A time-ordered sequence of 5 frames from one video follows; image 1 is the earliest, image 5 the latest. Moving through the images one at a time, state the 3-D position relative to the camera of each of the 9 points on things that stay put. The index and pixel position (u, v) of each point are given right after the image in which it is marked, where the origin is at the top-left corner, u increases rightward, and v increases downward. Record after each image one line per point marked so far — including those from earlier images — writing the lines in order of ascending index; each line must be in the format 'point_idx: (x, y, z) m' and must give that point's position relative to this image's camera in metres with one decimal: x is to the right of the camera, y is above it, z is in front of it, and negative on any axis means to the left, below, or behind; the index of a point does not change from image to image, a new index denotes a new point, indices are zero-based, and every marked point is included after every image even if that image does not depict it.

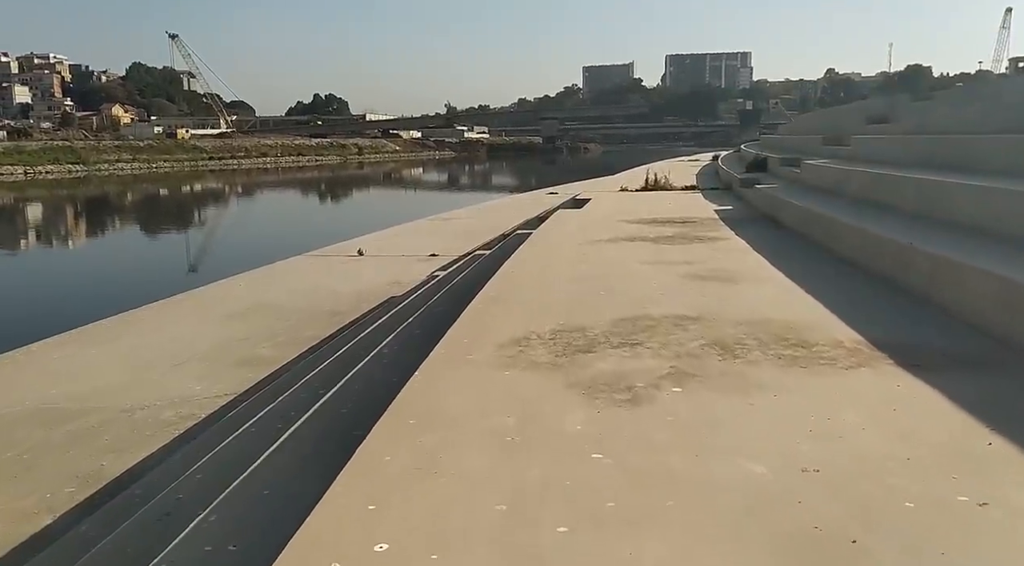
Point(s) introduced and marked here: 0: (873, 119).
0: (+5.4, +2.4, +10.9) m
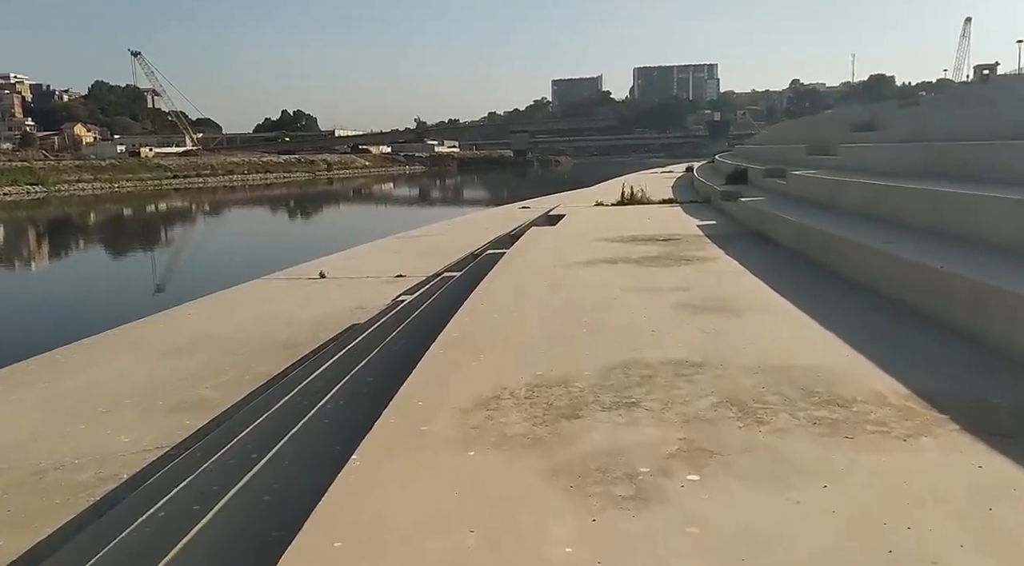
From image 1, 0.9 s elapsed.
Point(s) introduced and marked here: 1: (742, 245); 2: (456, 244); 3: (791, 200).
0: (+4.9, +2.2, +10.4) m
1: (+2.3, +0.4, +7.5) m
2: (-1.3, +0.9, +16.8) m
3: (+3.2, +1.0, +8.5) m
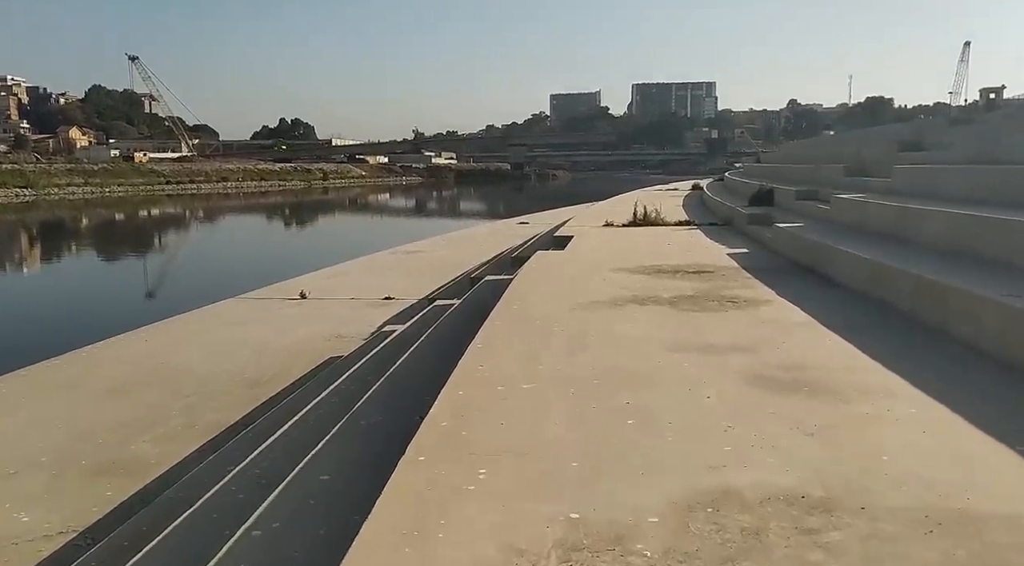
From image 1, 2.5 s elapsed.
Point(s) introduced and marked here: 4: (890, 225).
0: (+5.0, +1.7, +9.4) m
1: (+2.4, 0.0, +6.4) m
2: (-1.3, +0.4, +15.7) m
3: (+3.2, +0.6, +7.4) m
4: (+3.4, +0.5, +6.5) m
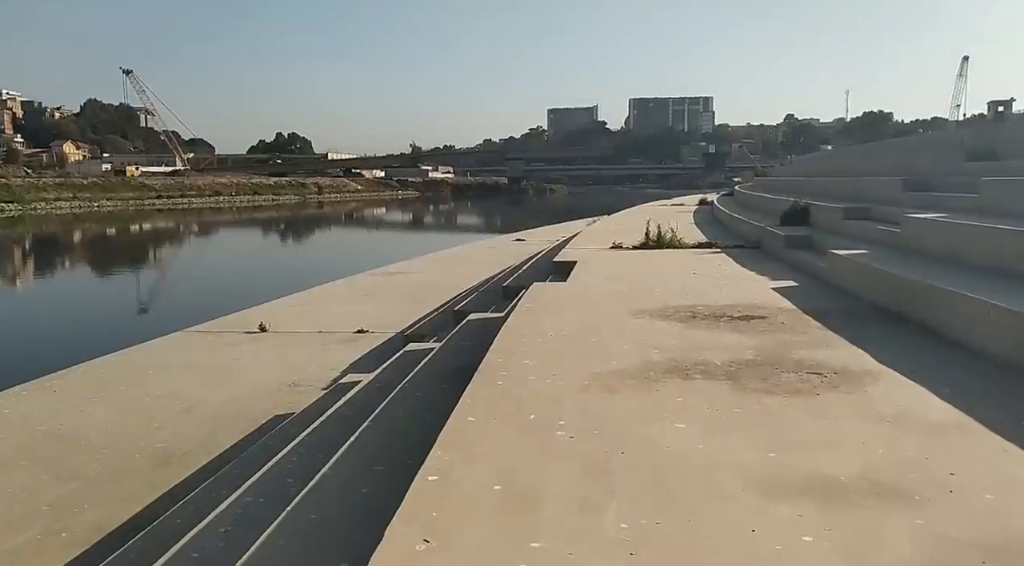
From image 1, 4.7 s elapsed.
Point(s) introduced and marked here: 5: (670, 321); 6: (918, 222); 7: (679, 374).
0: (+4.9, +1.3, +7.8) m
1: (+2.3, -0.3, +4.8) m
2: (-1.4, -0.1, +14.1) m
3: (+3.2, +0.2, +5.9) m
4: (+3.3, +0.2, +4.9) m
5: (+1.0, -0.2, +4.8) m
6: (+3.3, +0.5, +5.9) m
7: (+0.8, -0.4, +3.5) m
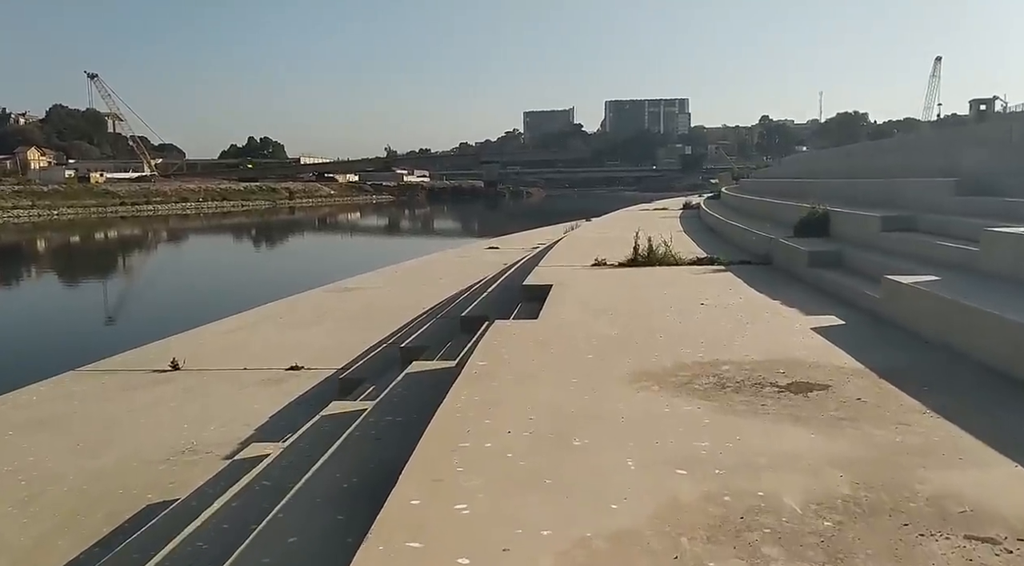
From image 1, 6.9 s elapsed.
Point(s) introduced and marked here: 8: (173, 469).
0: (+4.5, +1.1, +6.4) m
1: (+2.0, -0.5, +3.3) m
2: (-2.0, -0.4, +12.5) m
3: (+2.9, 0.0, +4.3) m
4: (+3.0, 0.0, +3.4) m
5: (+0.8, -0.5, +3.2) m
6: (+3.0, +0.3, +4.4) m
7: (+0.6, -0.7, +1.9) m
8: (-2.5, -1.4, +5.4) m
